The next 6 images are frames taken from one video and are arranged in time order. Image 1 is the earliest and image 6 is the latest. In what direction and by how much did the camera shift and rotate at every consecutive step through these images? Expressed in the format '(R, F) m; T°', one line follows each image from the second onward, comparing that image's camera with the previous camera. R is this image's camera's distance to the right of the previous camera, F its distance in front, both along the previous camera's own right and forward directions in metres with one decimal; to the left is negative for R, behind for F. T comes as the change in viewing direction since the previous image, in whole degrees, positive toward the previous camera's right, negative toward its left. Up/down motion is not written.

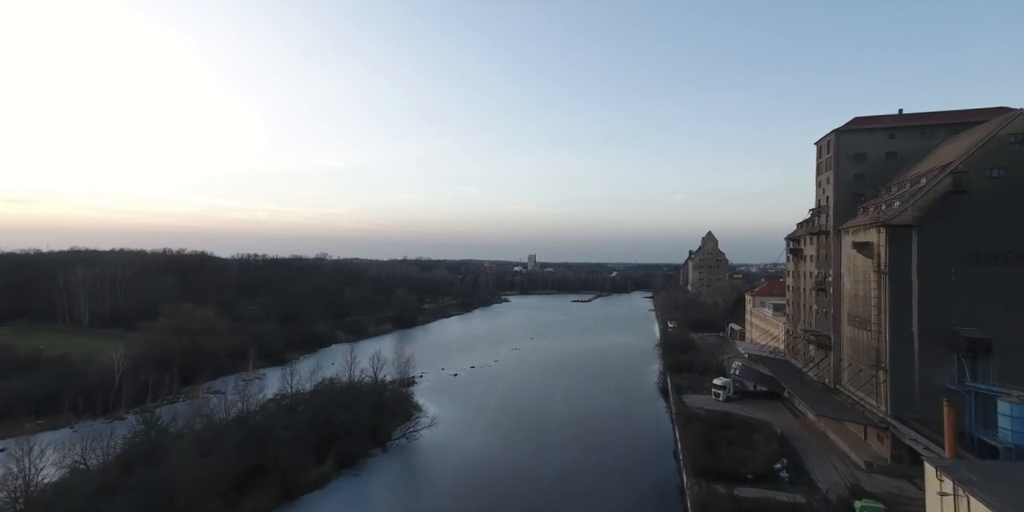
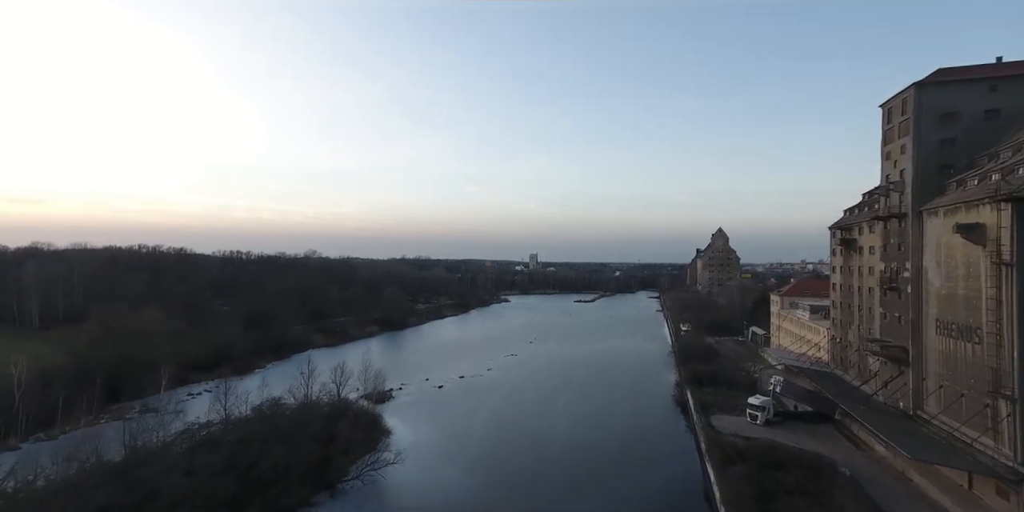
(+0.3, +4.0) m; 0°
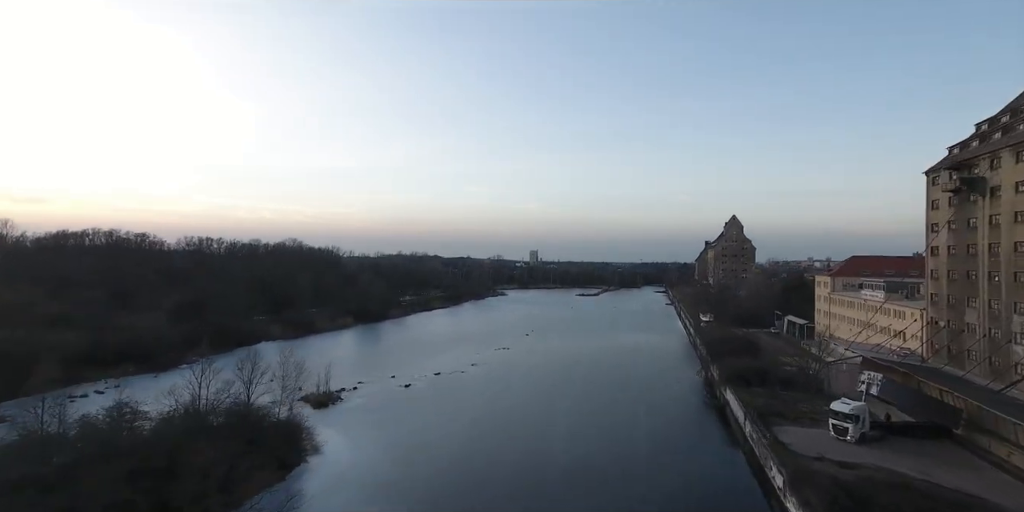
(+0.4, +5.6) m; 0°
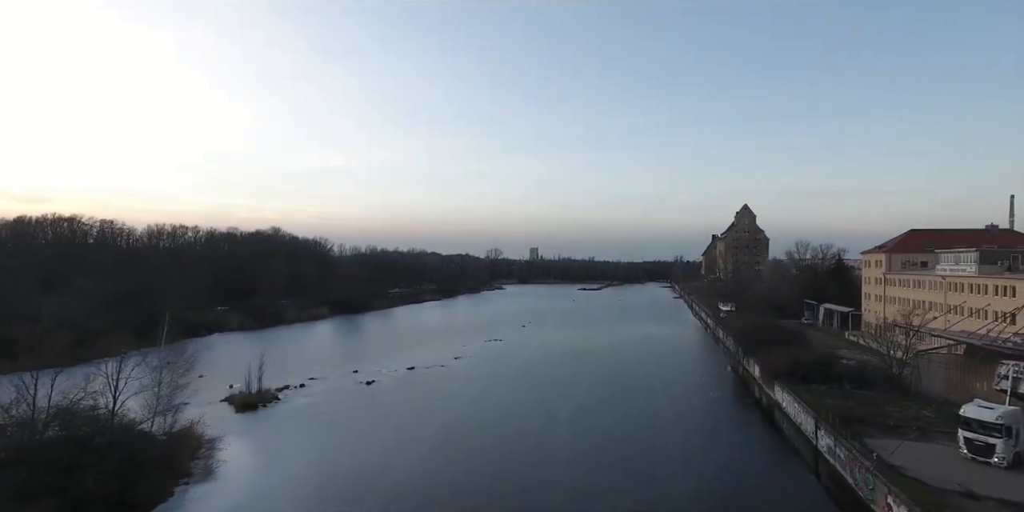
(+0.3, +4.1) m; 0°
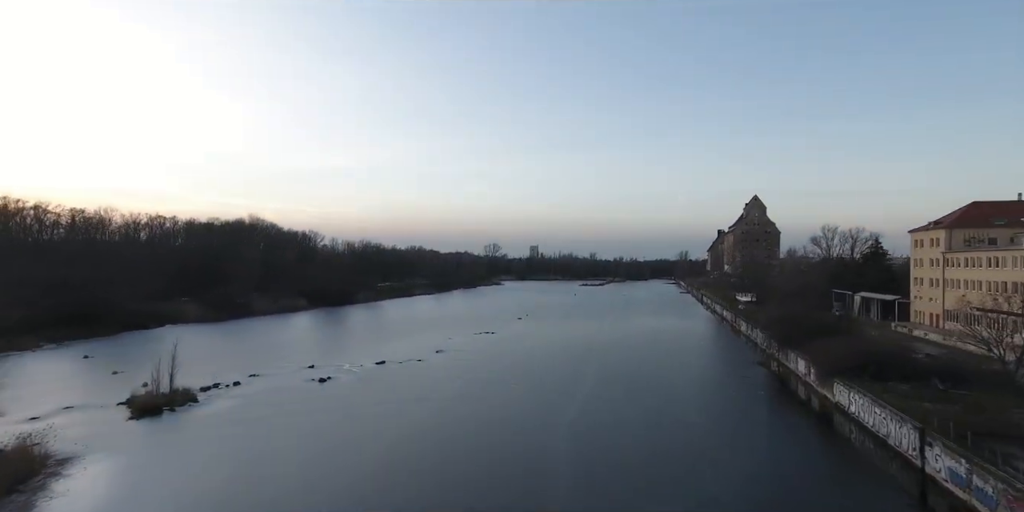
(+0.3, +3.1) m; 0°
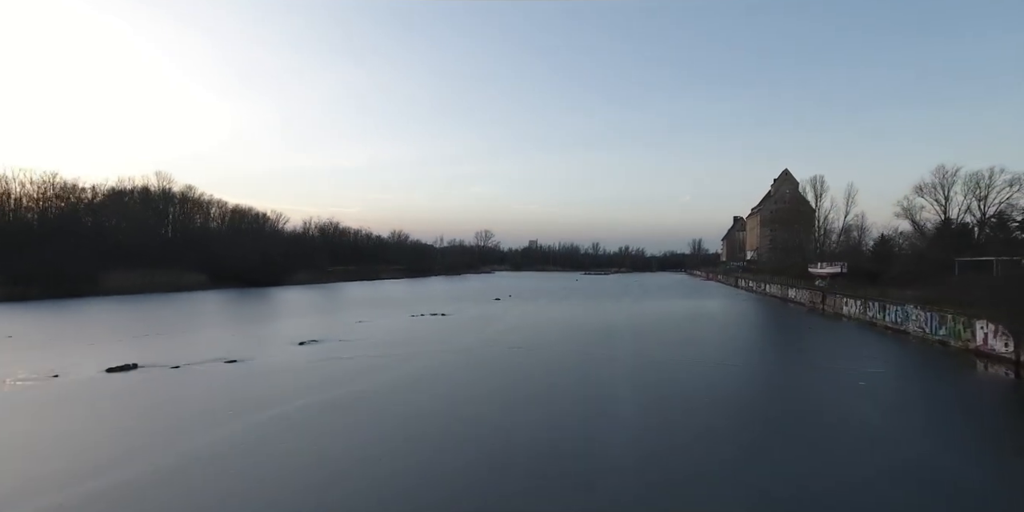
(+0.9, +8.9) m; 0°
